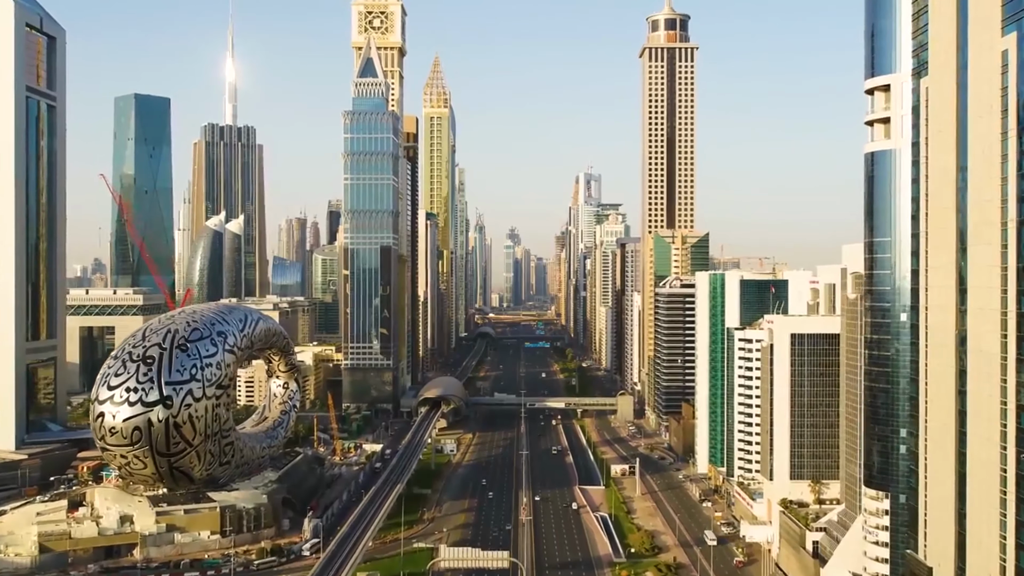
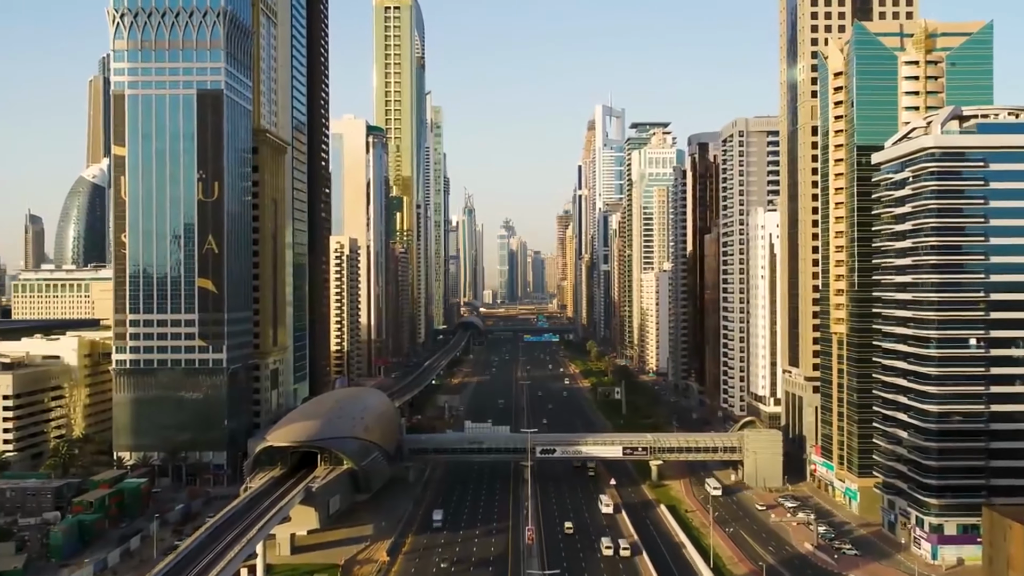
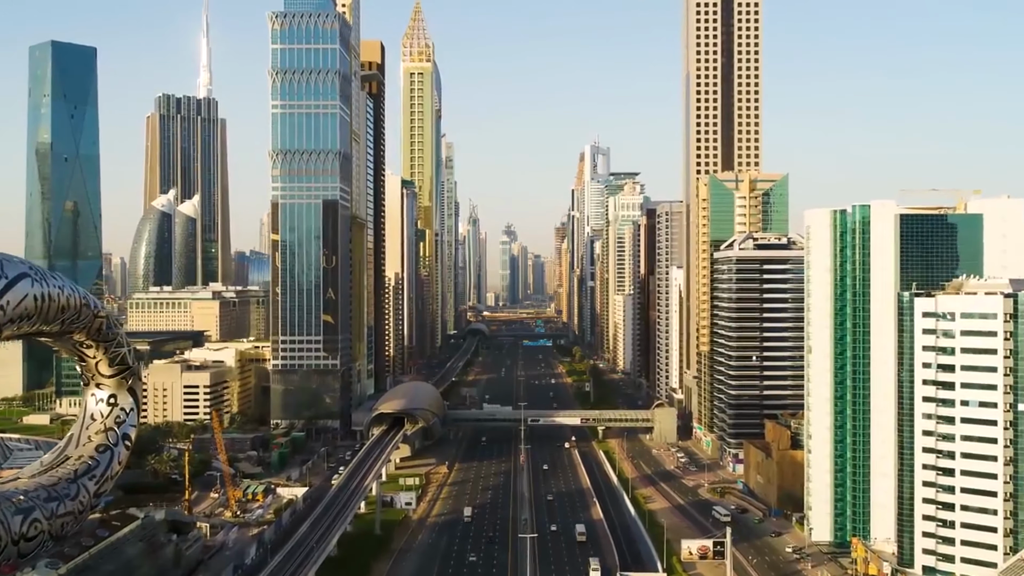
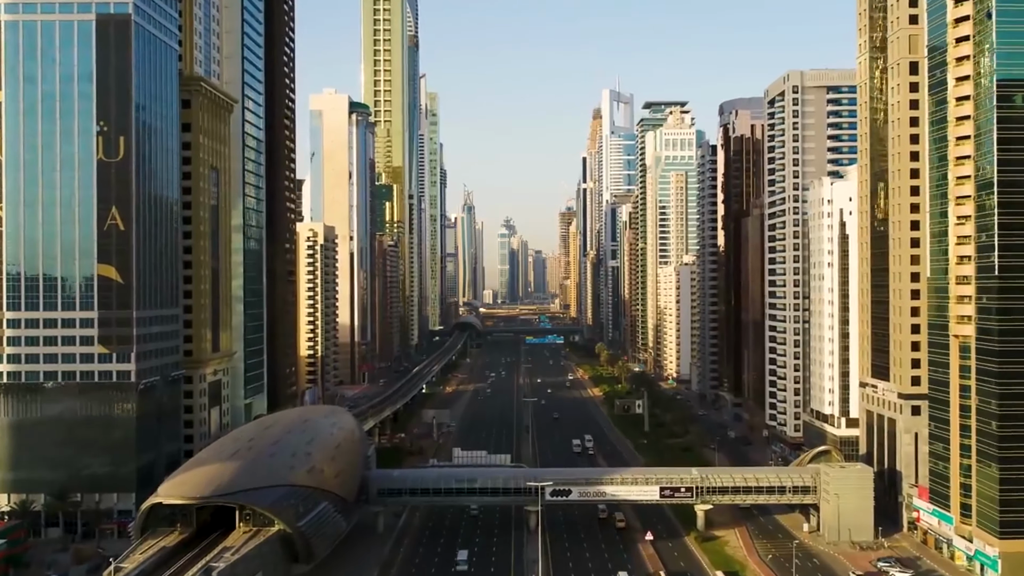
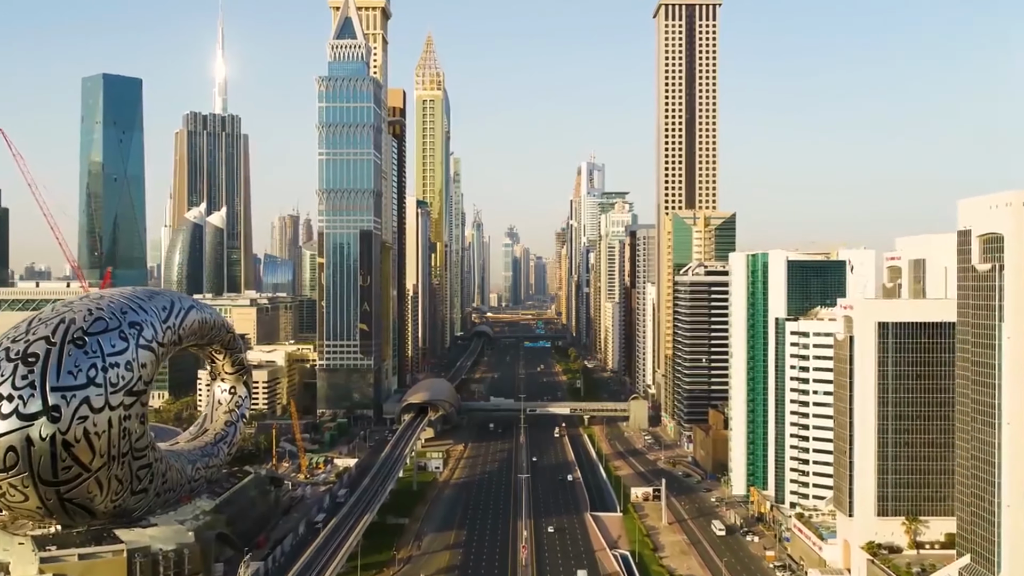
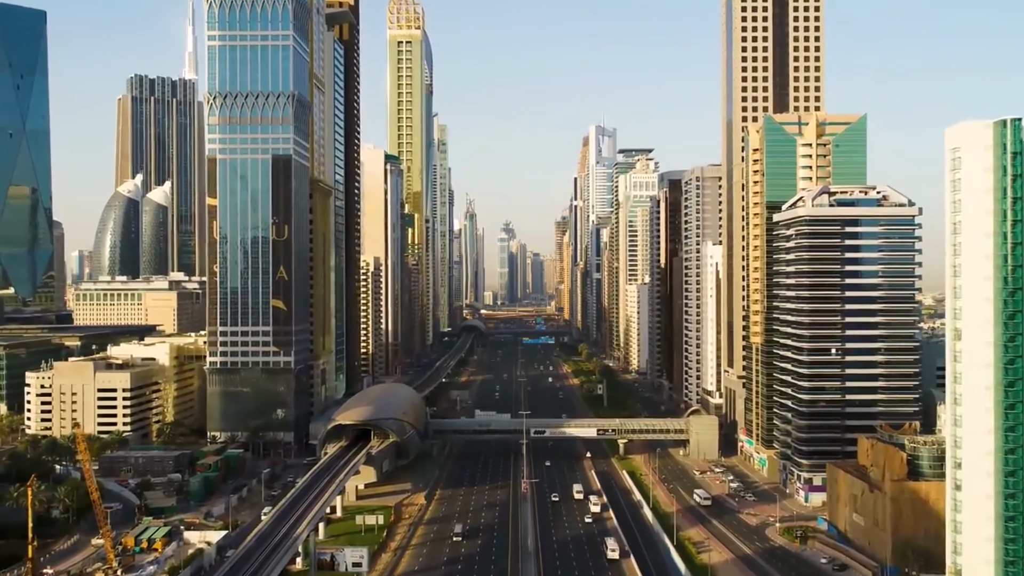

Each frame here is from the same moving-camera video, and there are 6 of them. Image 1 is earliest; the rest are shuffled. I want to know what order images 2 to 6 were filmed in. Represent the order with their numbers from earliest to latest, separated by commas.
5, 3, 6, 2, 4
